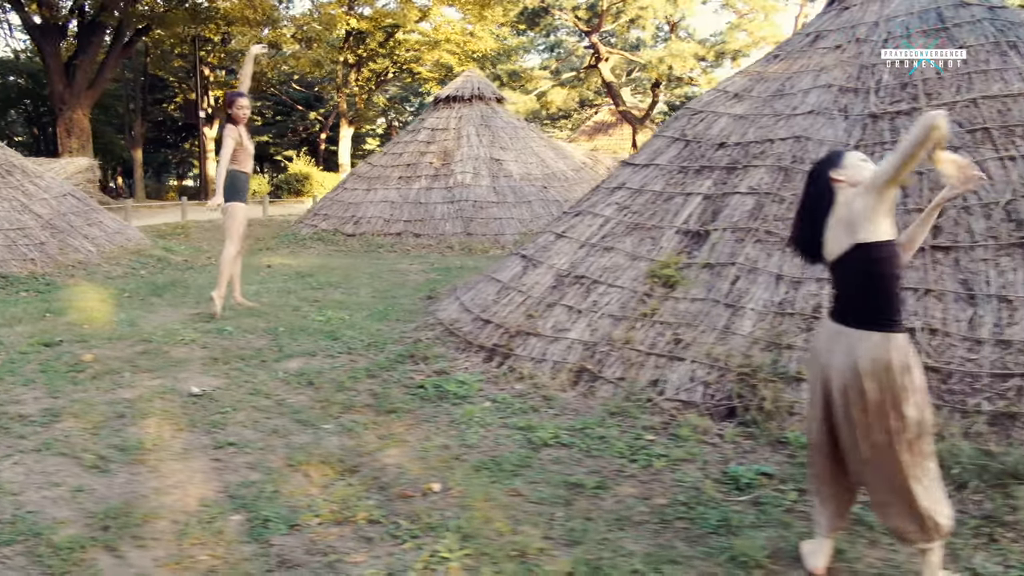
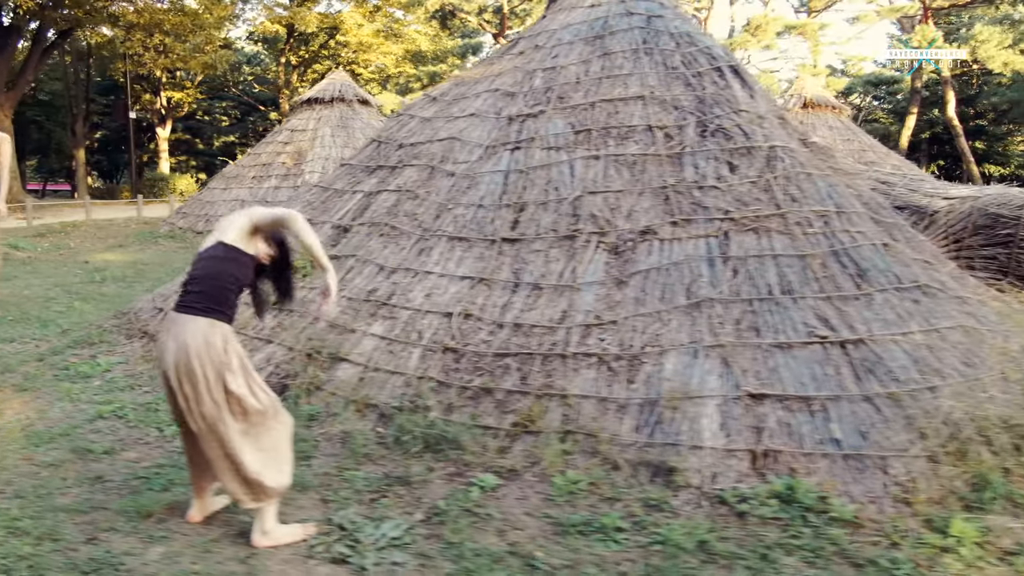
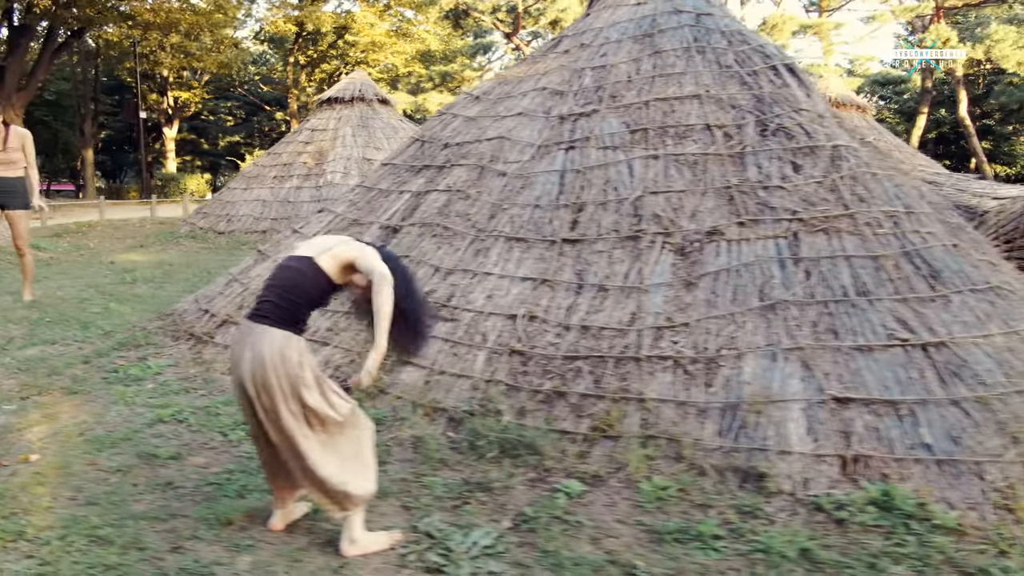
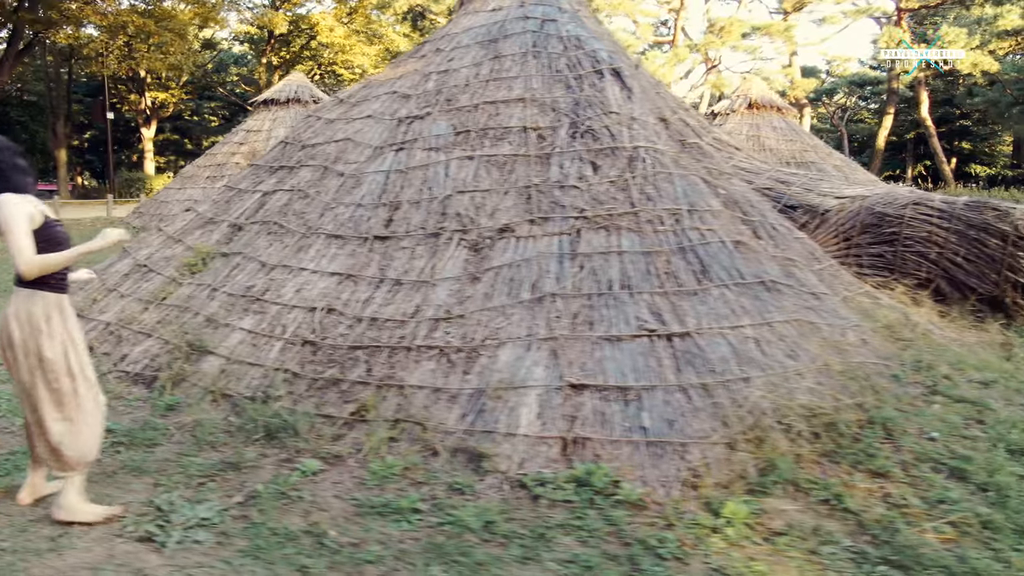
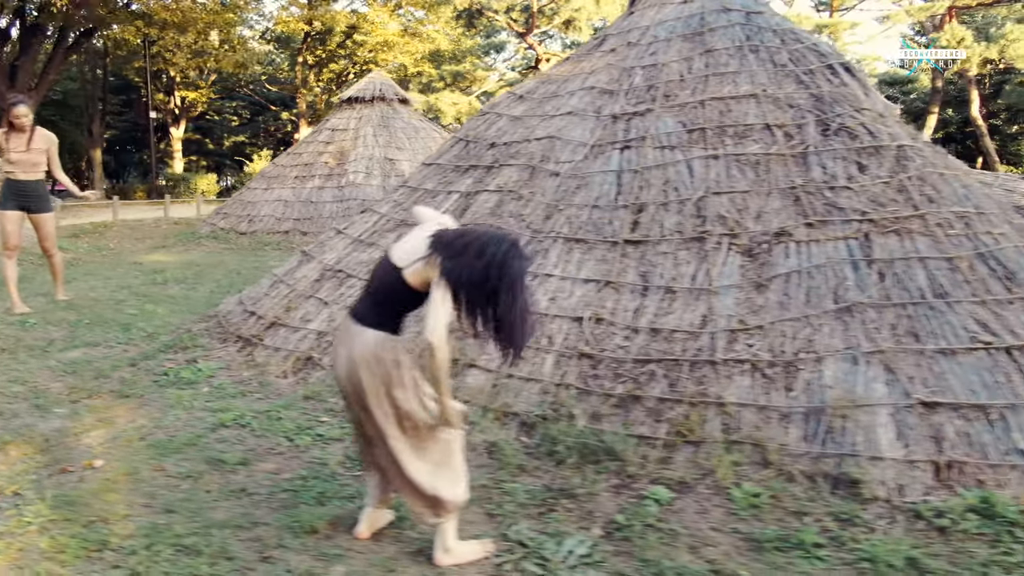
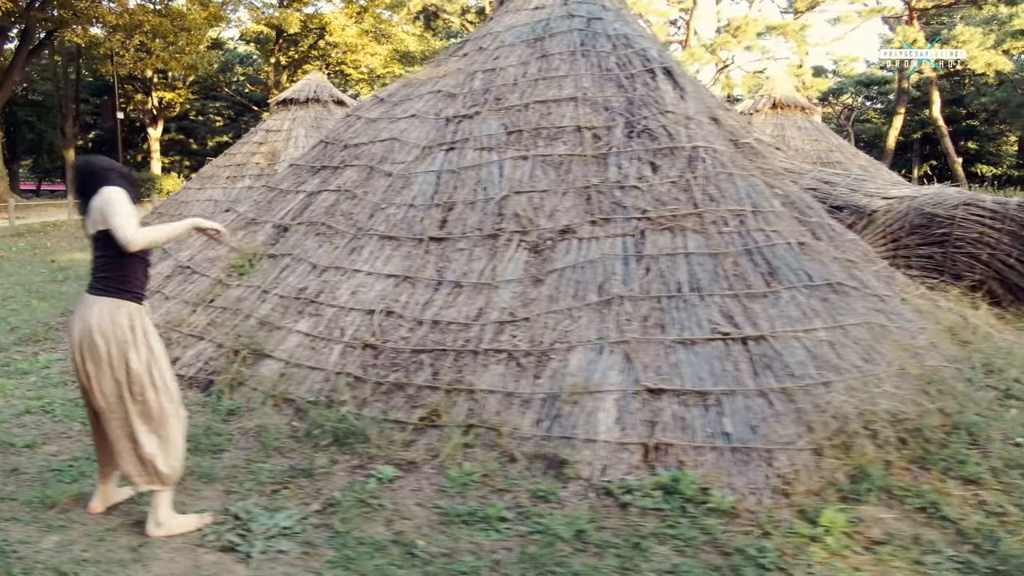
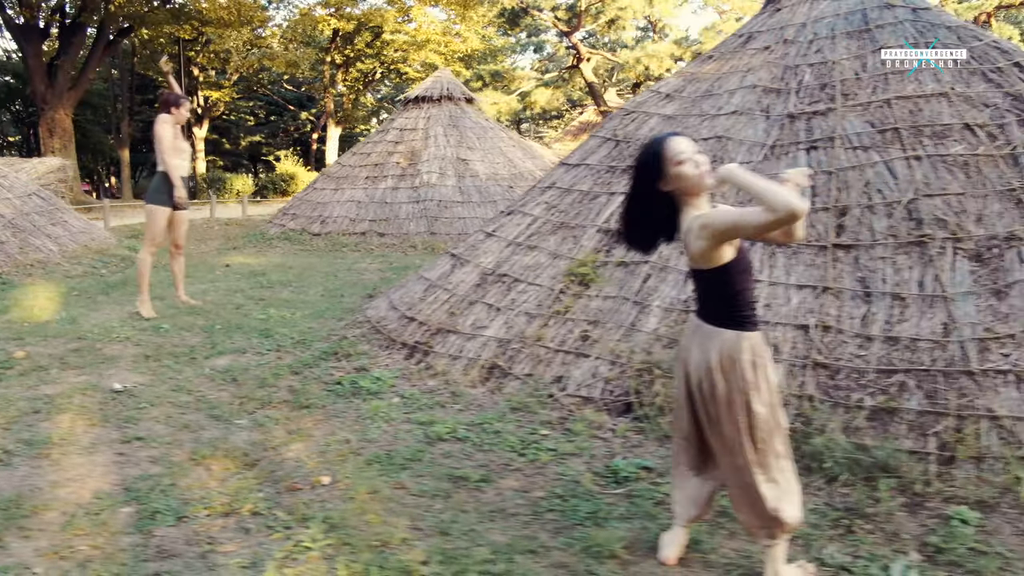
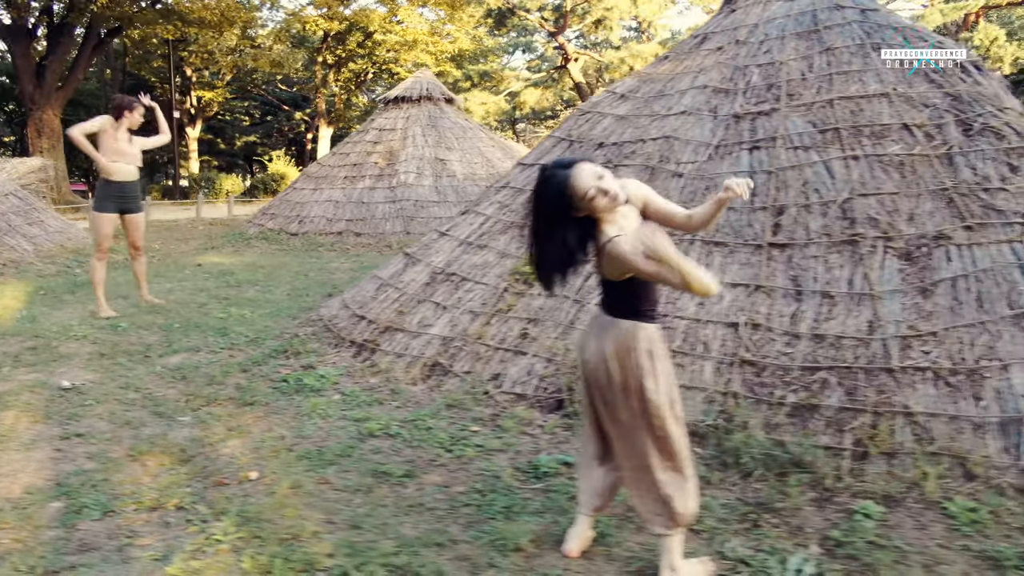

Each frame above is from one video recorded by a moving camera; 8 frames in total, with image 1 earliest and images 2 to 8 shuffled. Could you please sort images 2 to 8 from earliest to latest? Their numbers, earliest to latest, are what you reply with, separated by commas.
7, 8, 5, 3, 2, 6, 4
